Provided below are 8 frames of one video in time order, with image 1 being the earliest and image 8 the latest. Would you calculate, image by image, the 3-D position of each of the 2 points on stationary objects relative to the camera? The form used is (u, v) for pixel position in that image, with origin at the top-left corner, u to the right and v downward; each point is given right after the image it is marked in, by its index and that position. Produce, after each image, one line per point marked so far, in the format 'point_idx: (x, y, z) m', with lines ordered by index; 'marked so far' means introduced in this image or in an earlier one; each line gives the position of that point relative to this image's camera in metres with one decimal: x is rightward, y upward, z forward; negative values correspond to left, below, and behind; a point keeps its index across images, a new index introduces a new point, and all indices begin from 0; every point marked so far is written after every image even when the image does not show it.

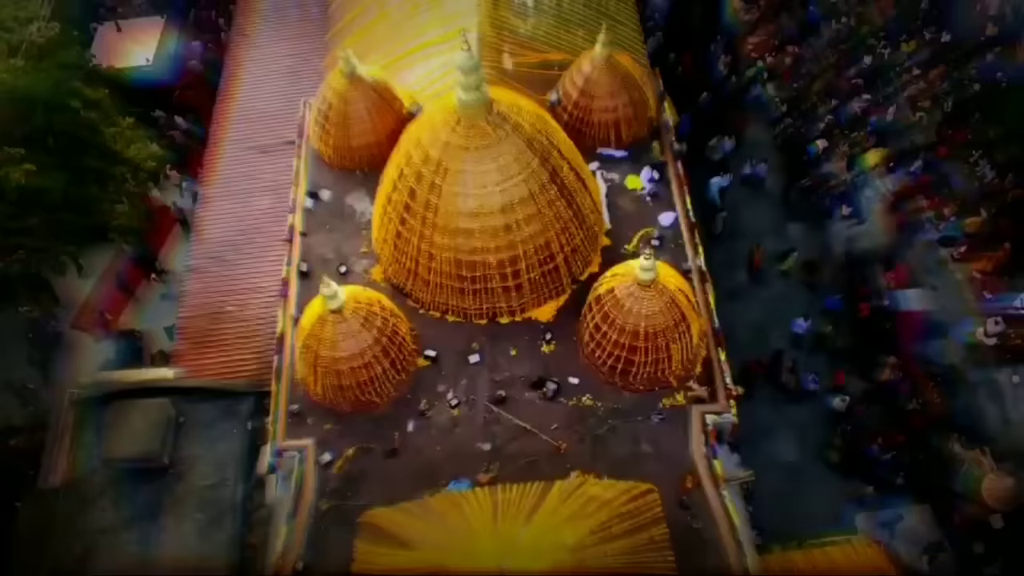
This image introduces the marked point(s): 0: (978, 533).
0: (+10.6, -5.6, +13.5) m
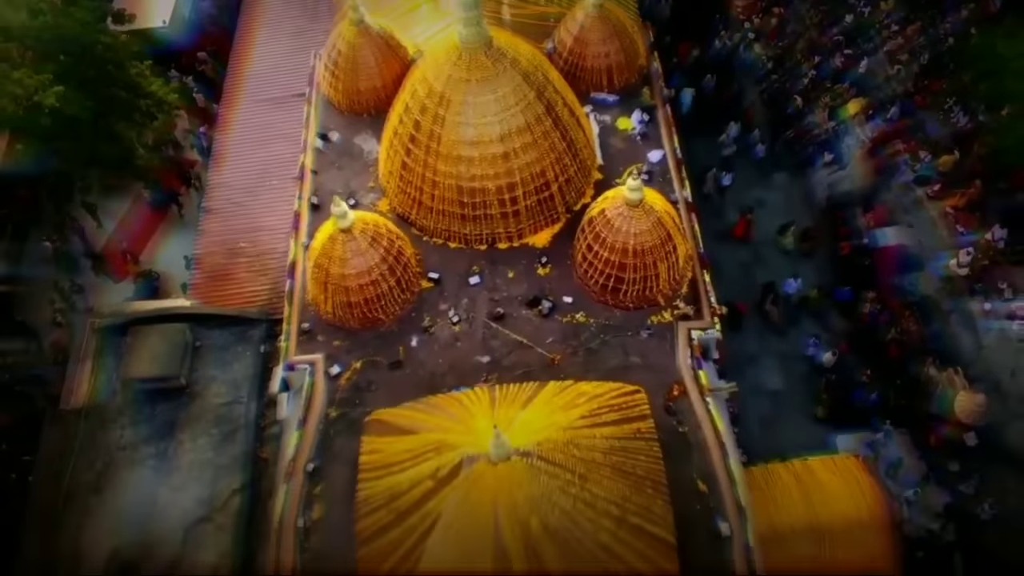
0: (+10.5, -3.9, +14.2) m
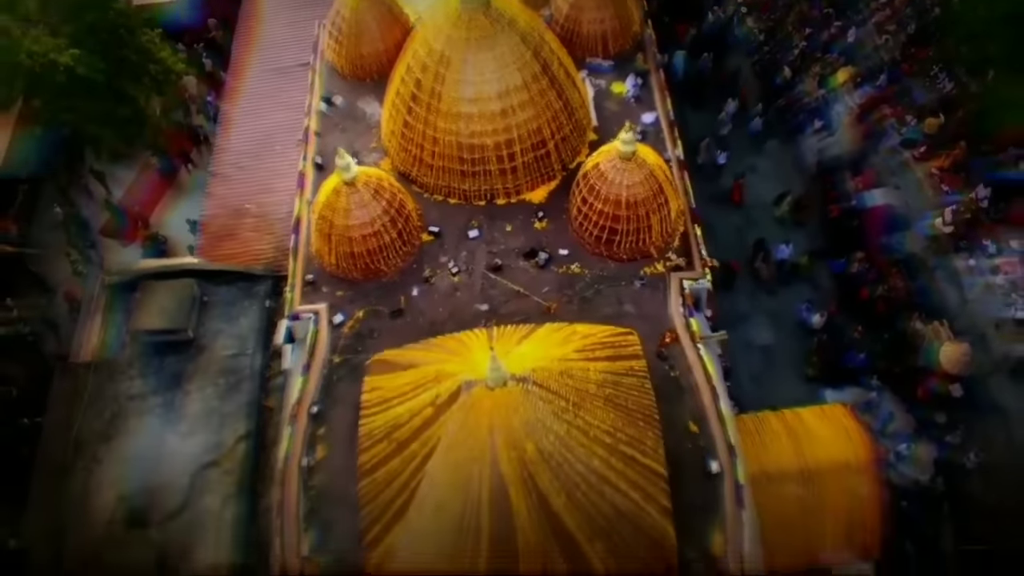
0: (+10.5, -2.8, +14.6) m
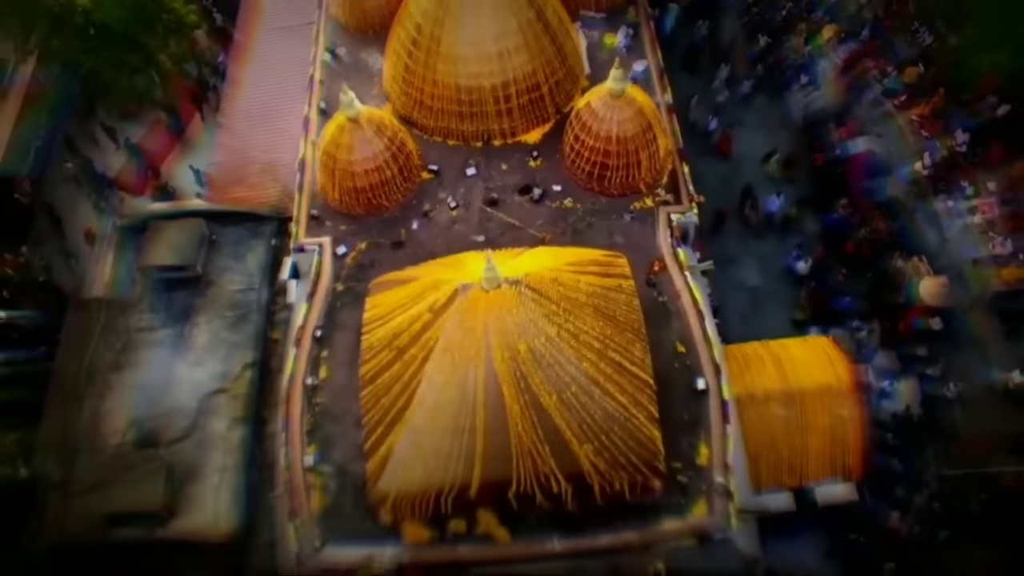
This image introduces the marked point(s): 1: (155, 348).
0: (+10.4, -1.3, +15.2) m
1: (-8.8, -1.5, +14.9) m
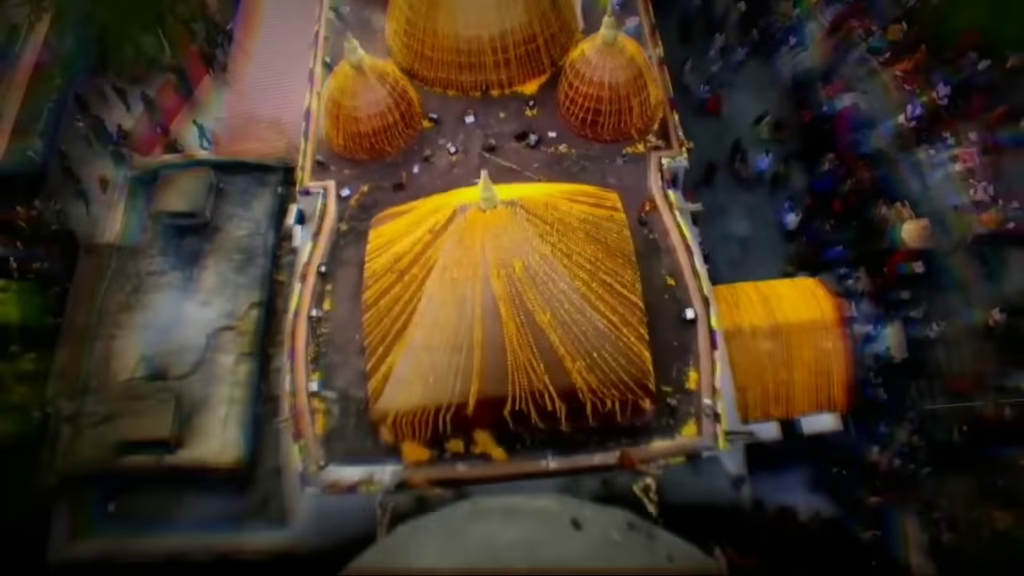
0: (+10.3, +0.2, +15.7) m
1: (-8.9, -0.1, +15.5) m
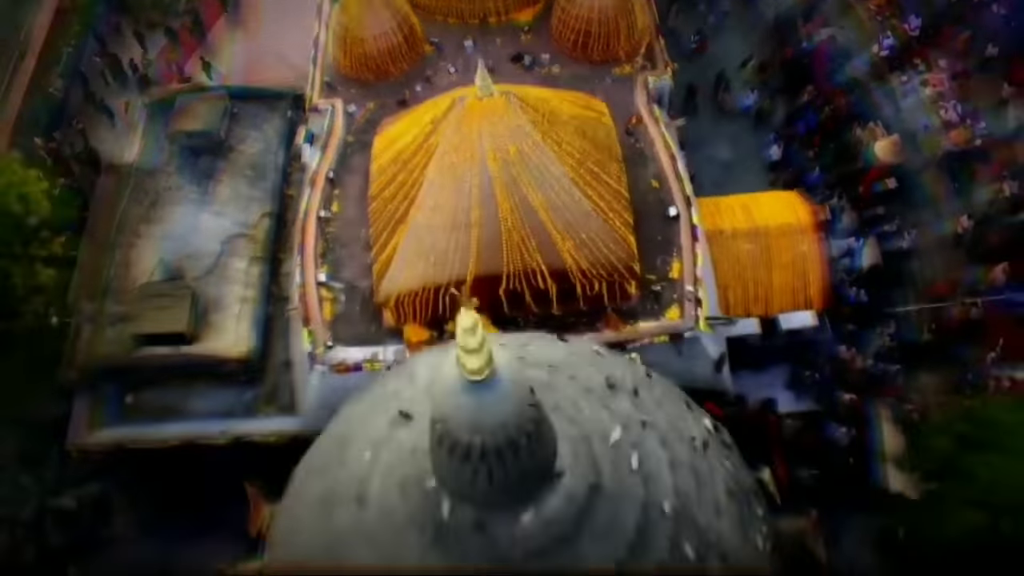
0: (+10.2, +2.5, +16.6) m
1: (-9.0, +2.3, +16.5) m
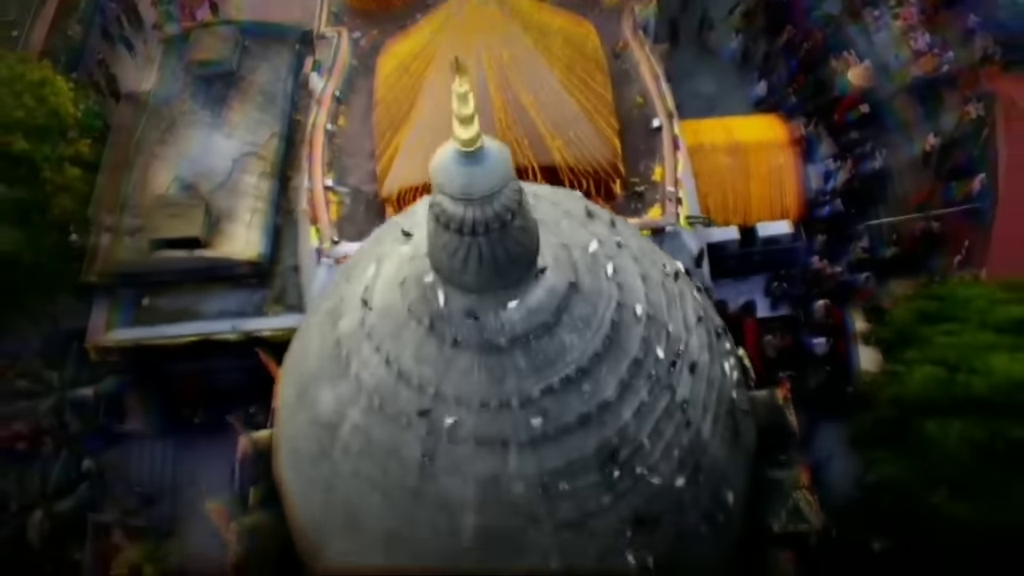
0: (+10.0, +4.8, +17.6) m
1: (-9.2, +4.7, +17.5) m
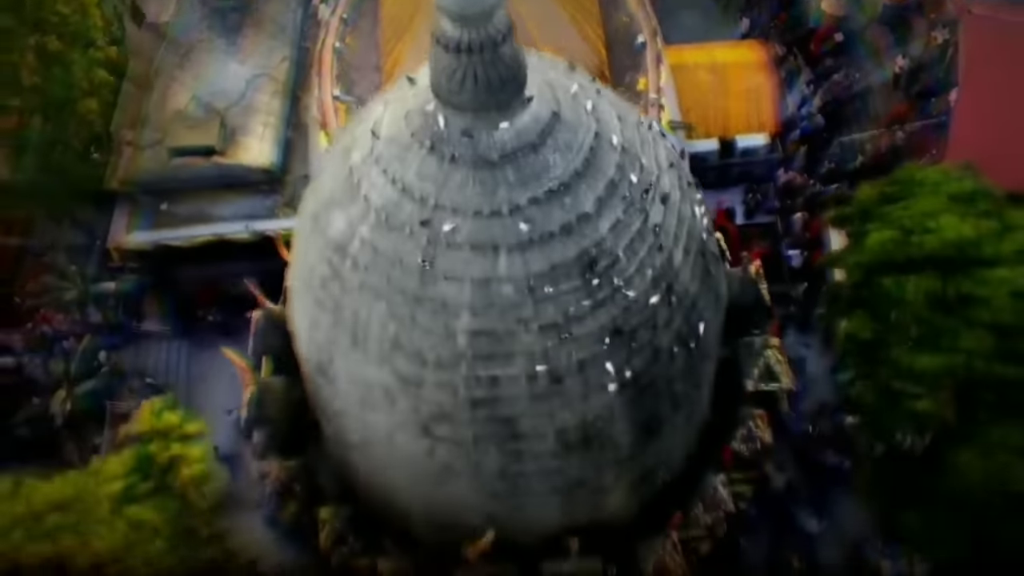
0: (+9.9, +7.4, +18.8) m
1: (-9.3, +7.3, +18.7) m
